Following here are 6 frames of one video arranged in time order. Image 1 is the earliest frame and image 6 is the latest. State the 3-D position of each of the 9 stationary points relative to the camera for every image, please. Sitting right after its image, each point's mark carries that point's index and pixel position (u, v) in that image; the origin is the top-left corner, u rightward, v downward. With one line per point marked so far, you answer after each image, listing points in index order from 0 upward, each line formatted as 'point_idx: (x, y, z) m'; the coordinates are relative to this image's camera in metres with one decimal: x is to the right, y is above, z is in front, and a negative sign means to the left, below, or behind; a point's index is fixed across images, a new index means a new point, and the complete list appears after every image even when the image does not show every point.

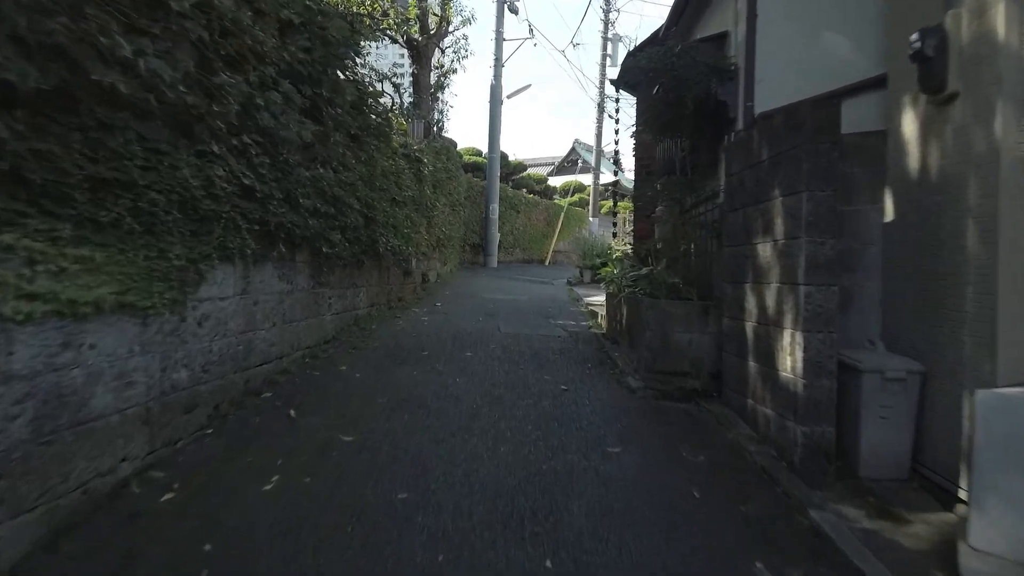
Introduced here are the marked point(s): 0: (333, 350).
0: (-1.8, -0.6, +6.9) m
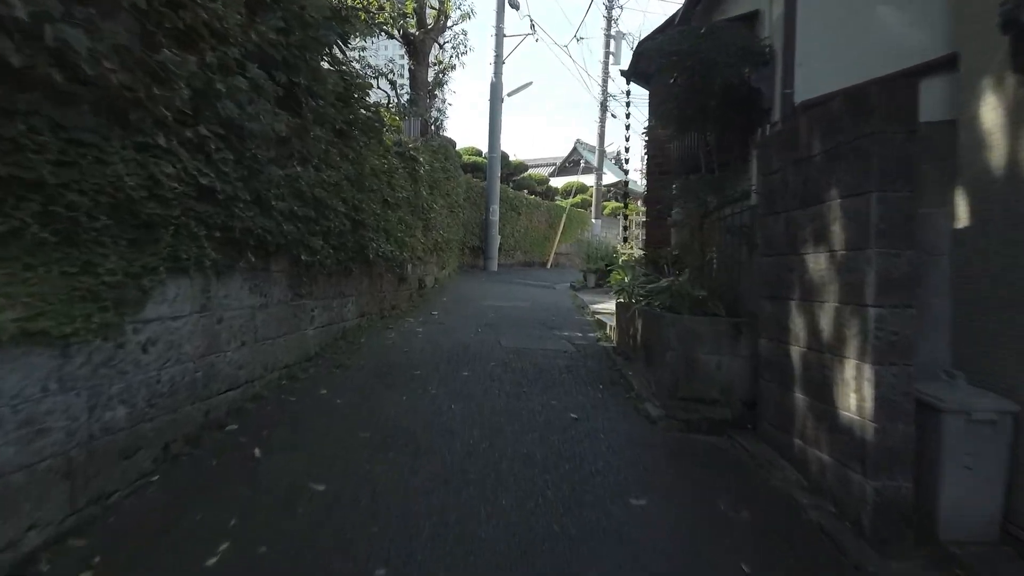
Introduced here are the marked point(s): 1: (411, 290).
0: (-1.7, -0.7, +6.2) m
1: (-1.7, -0.1, +11.9) m
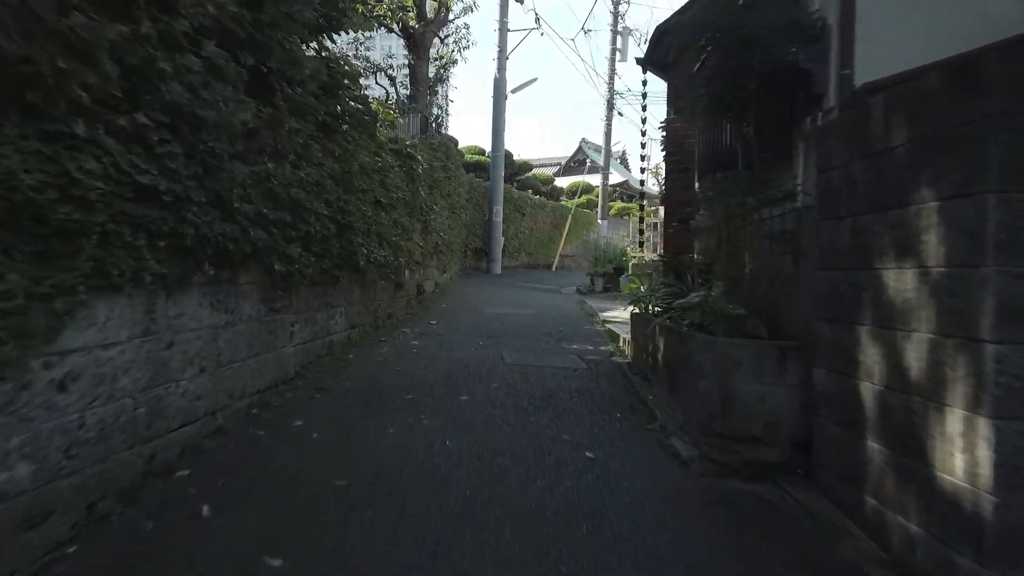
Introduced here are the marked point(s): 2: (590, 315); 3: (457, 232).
0: (-1.7, -0.8, +5.4) m
1: (-1.7, -0.2, +11.2) m
2: (+1.3, -0.4, +11.1) m
3: (-1.4, +1.4, +17.2) m
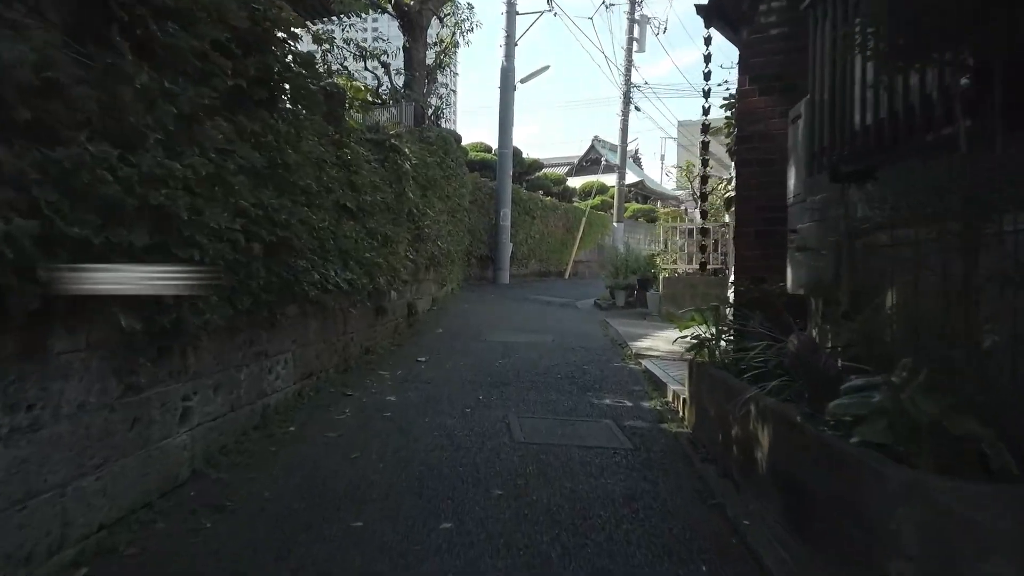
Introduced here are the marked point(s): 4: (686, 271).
0: (-1.6, -1.1, +3.4) m
1: (-1.5, -0.5, +9.1) m
2: (+1.4, -0.7, +9.0) m
3: (-1.2, +1.1, +15.1) m
4: (+2.9, +0.3, +11.9) m
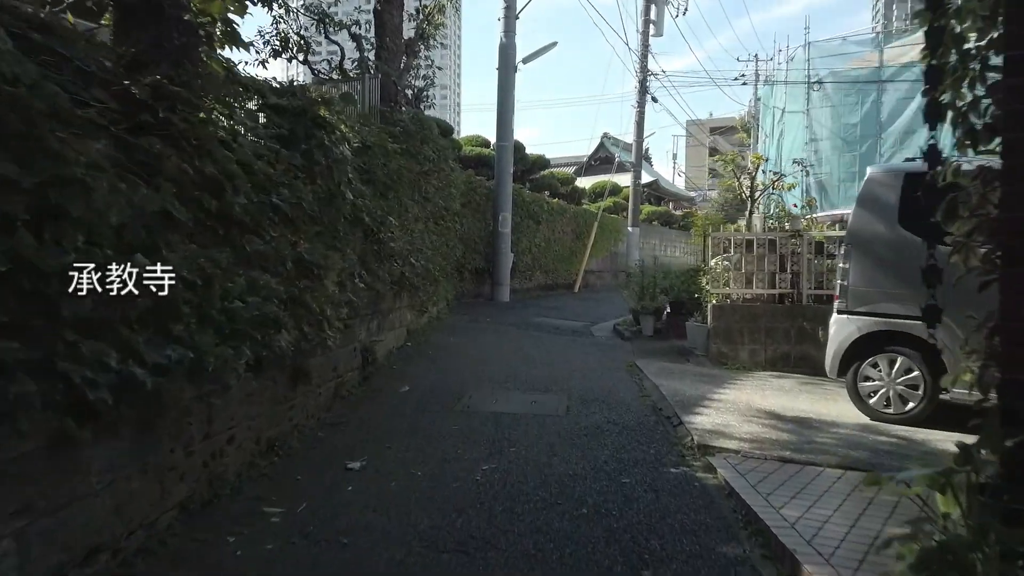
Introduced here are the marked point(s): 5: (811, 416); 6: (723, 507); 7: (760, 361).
0: (-1.7, -1.5, +0.4) m
1: (-1.6, -0.9, +6.1) m
2: (+1.3, -1.1, +6.0) m
3: (-1.2, +0.6, +12.1) m
4: (+2.9, -0.1, +8.9) m
5: (+2.6, -1.1, +6.1) m
6: (+1.3, -1.3, +4.1) m
7: (+3.1, -0.9, +8.7) m
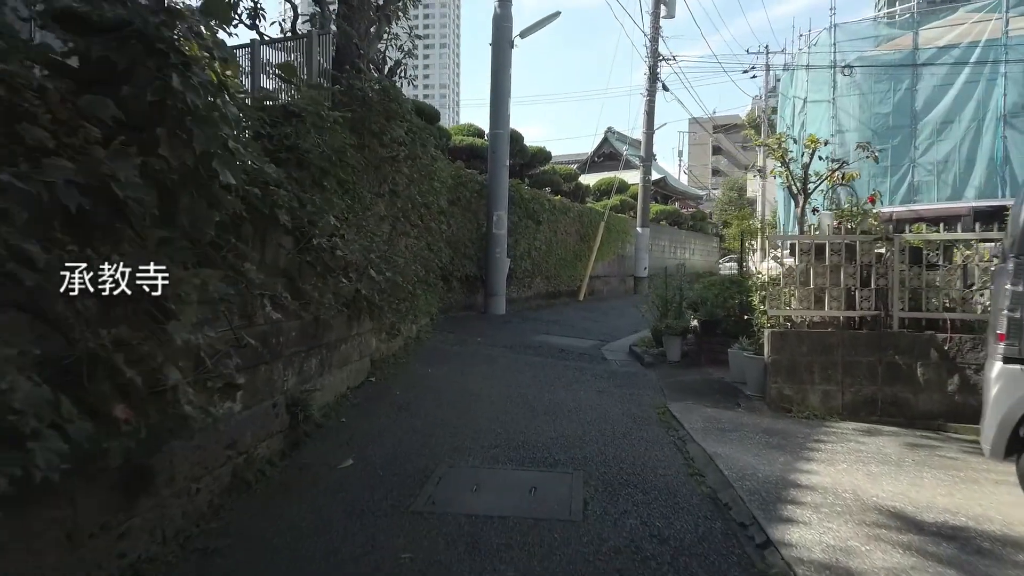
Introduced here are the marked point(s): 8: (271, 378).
0: (-1.8, -1.7, -1.8) m
1: (-1.7, -1.1, +3.9) m
2: (+1.3, -1.3, +3.8) m
3: (-1.2, +0.4, +9.9) m
4: (+2.8, -0.3, +6.7) m
5: (+2.6, -1.3, +4.0) m
6: (+1.2, -1.5, +1.9) m
7: (+3.0, -1.1, +6.5) m
8: (-1.6, -0.6, +4.9) m
